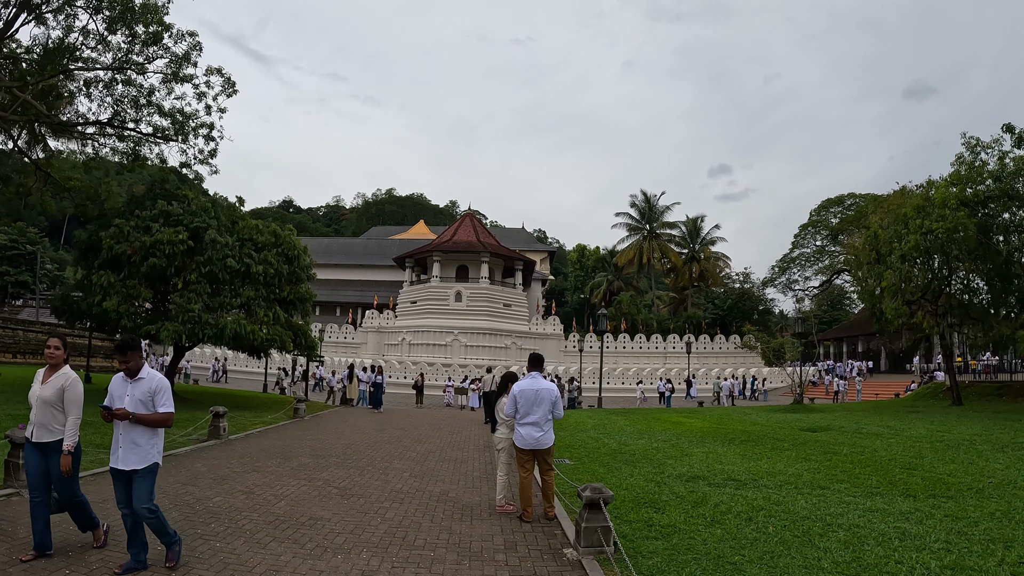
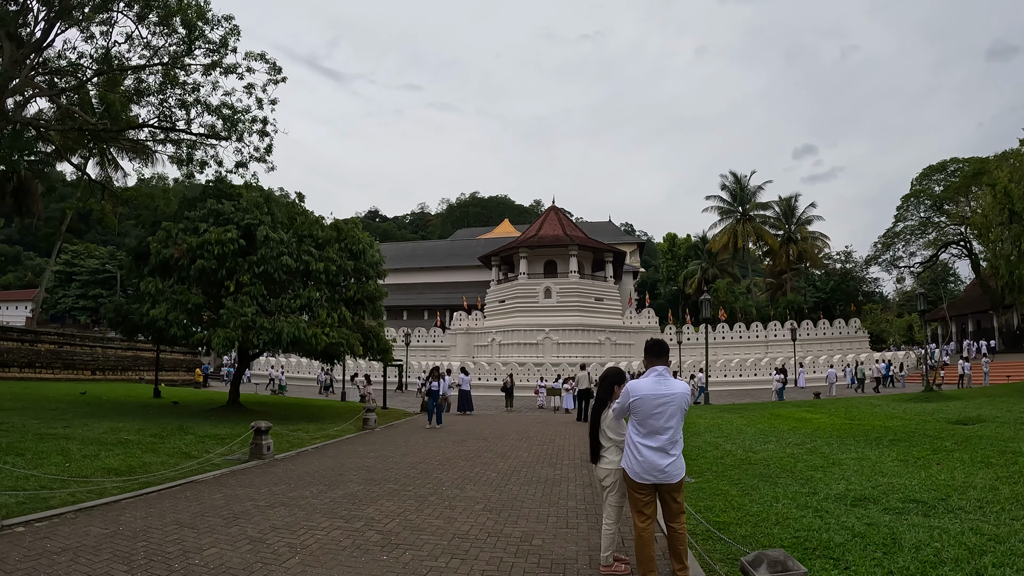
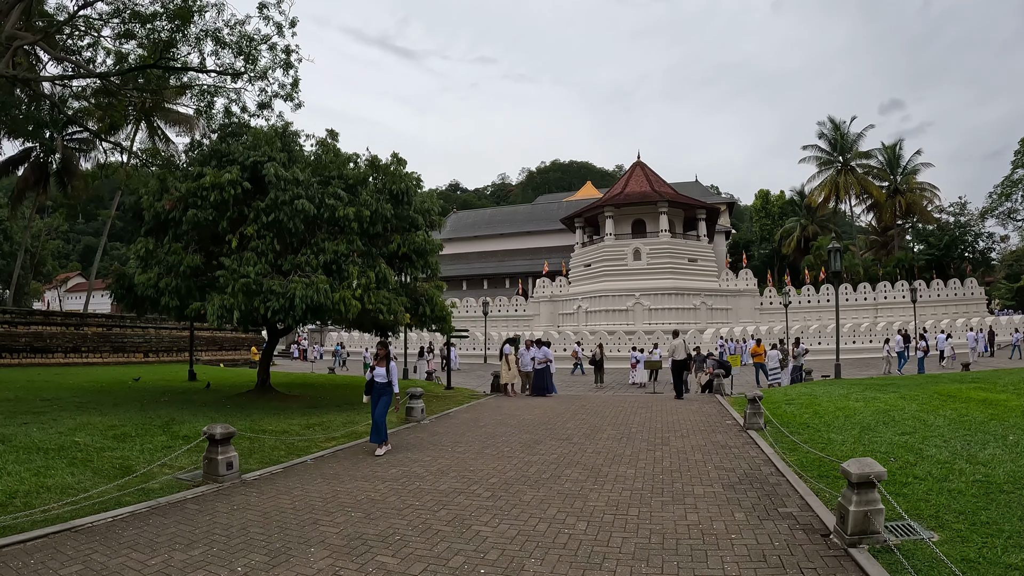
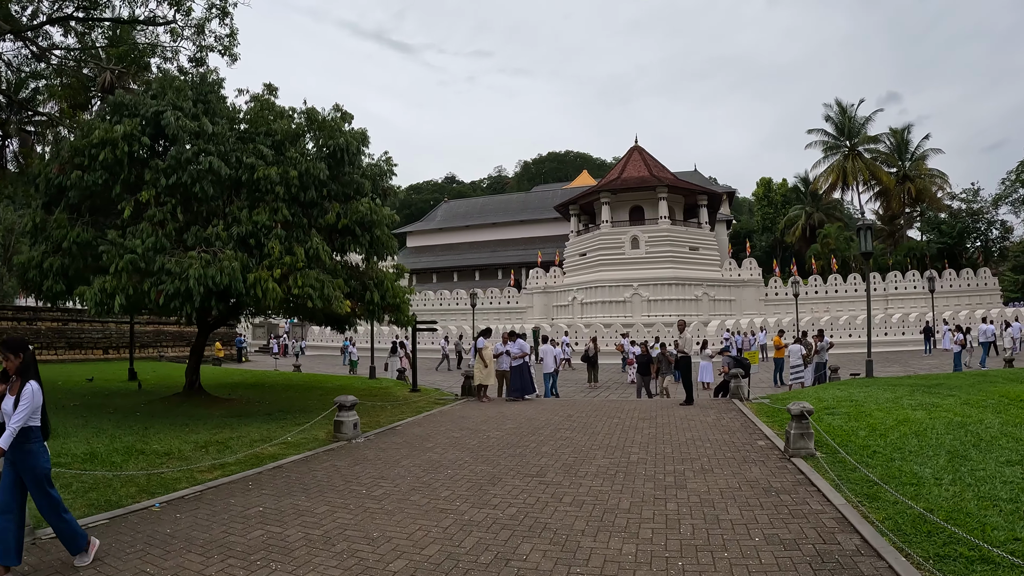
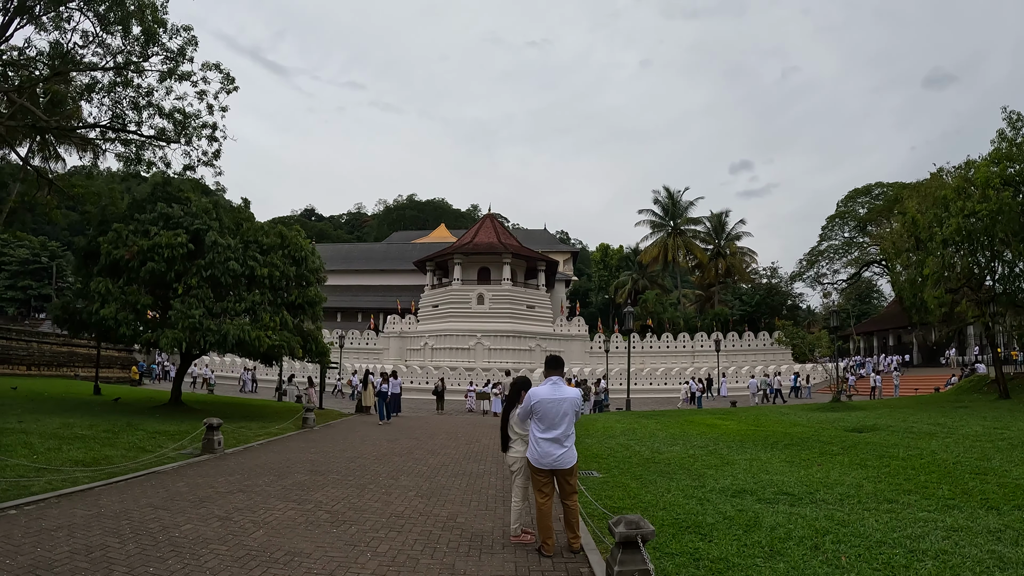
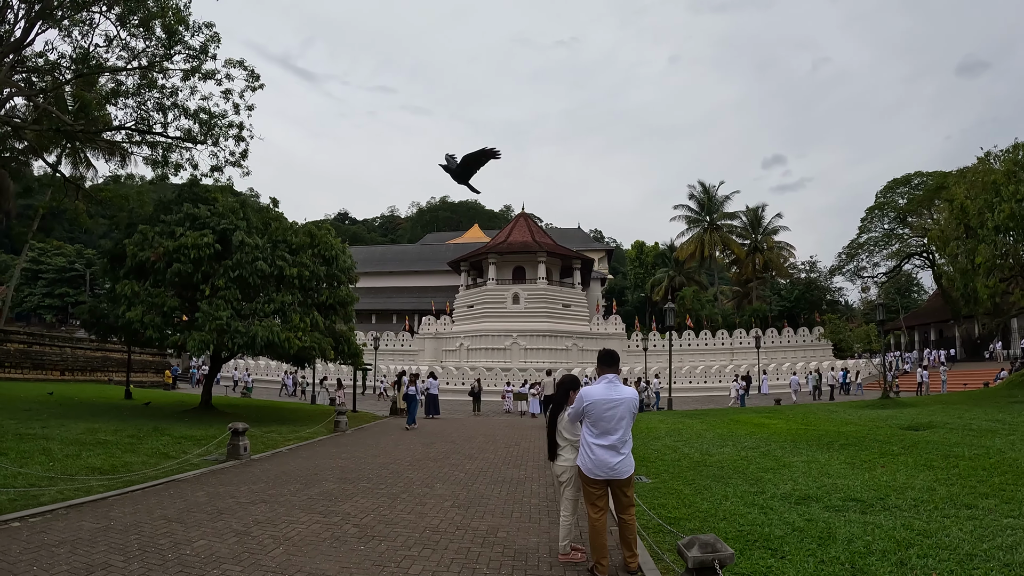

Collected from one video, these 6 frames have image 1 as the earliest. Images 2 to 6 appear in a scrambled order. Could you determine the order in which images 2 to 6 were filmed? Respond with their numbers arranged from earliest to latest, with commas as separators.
5, 6, 2, 3, 4
